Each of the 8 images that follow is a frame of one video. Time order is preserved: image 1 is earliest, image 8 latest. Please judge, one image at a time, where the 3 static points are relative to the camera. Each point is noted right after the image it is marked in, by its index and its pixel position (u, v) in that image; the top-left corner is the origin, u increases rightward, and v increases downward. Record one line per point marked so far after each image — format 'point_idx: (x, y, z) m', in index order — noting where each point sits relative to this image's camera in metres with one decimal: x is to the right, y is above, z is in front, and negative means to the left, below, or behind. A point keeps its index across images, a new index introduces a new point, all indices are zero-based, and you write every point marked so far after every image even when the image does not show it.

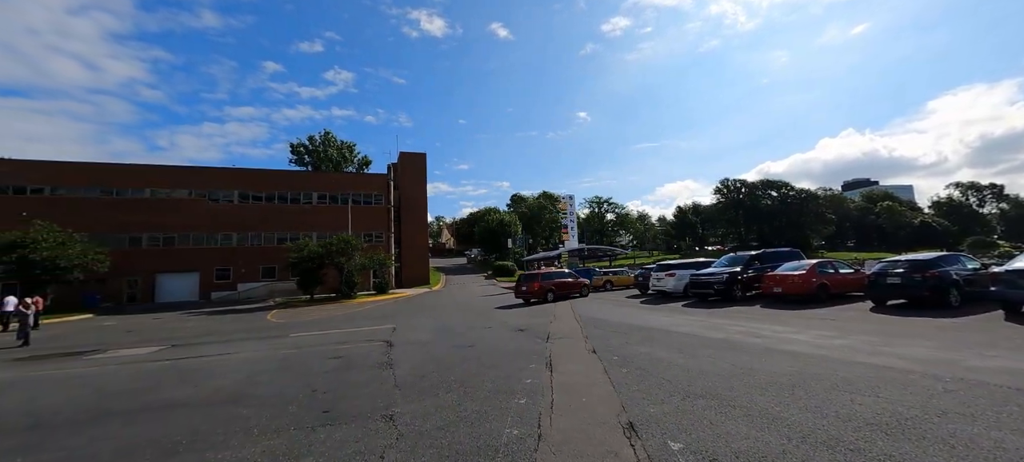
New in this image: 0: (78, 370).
0: (-10.6, -3.4, +9.8) m
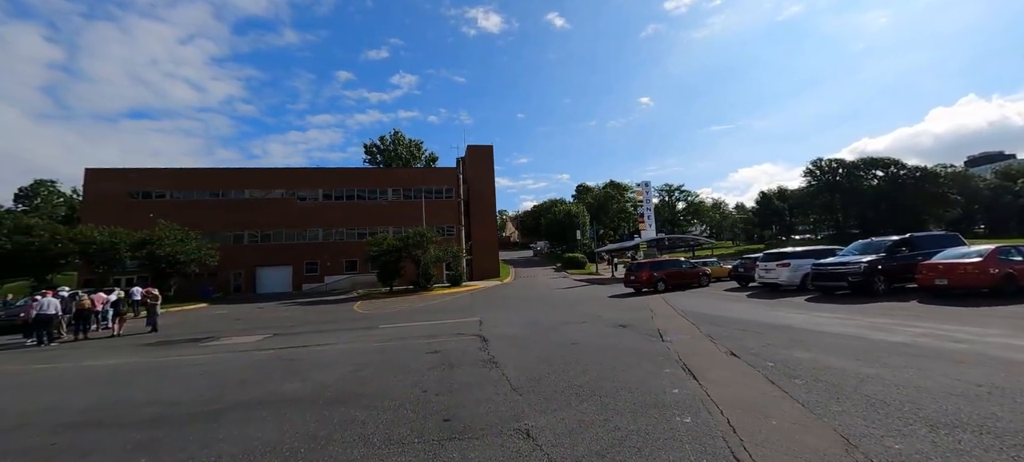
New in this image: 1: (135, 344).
0: (-8.0, -3.2, +10.3) m
1: (-12.8, -3.8, +13.6) m
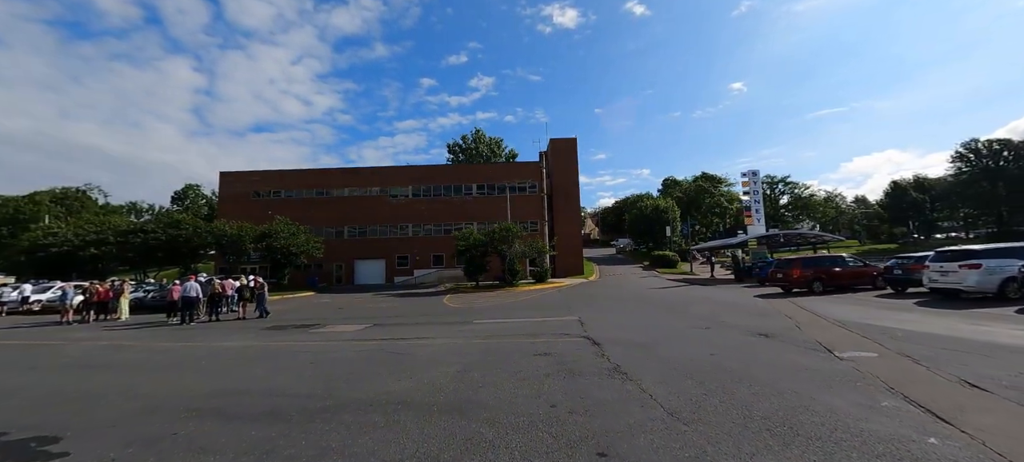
0: (-5.3, -2.9, +10.4) m
1: (-9.3, -3.5, +14.6) m
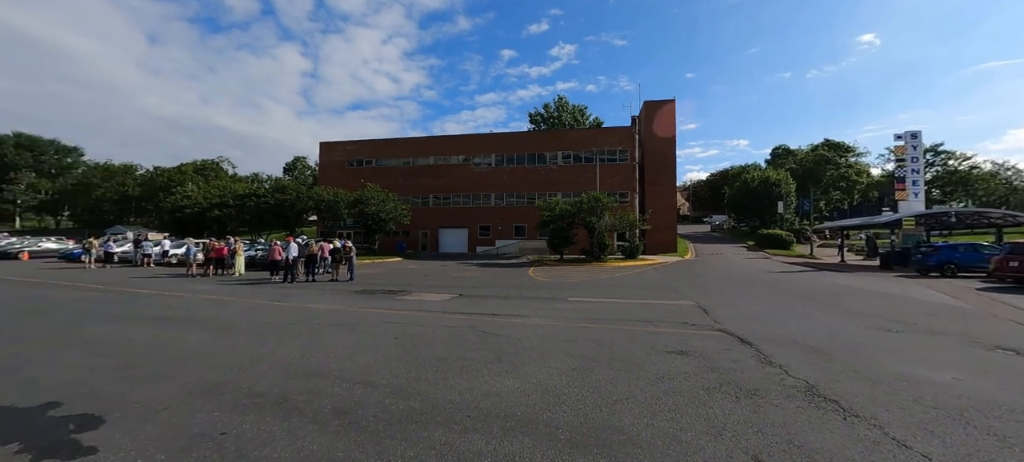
0: (-2.8, -1.9, +9.6) m
1: (-6.0, -2.1, +14.5) m
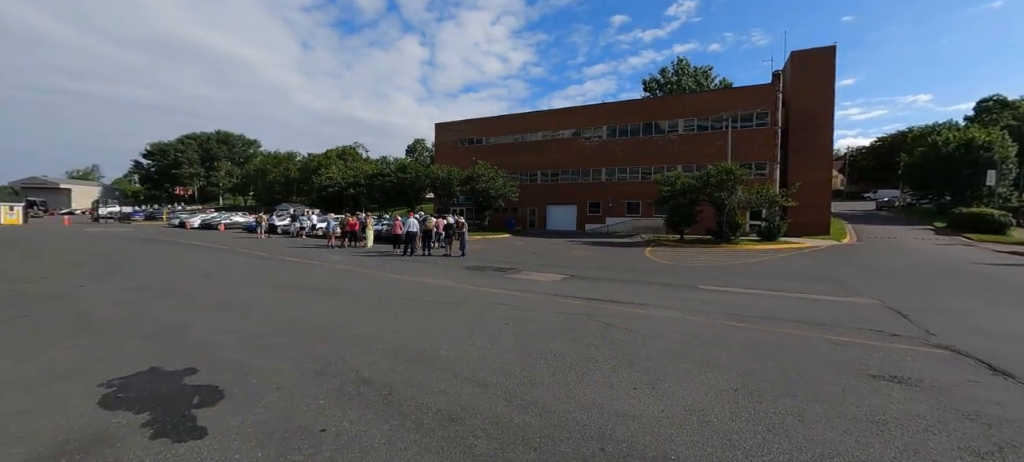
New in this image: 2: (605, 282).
0: (-0.2, -1.4, +9.1) m
1: (-2.0, -1.3, +14.7) m
2: (+2.5, -1.4, +10.8) m
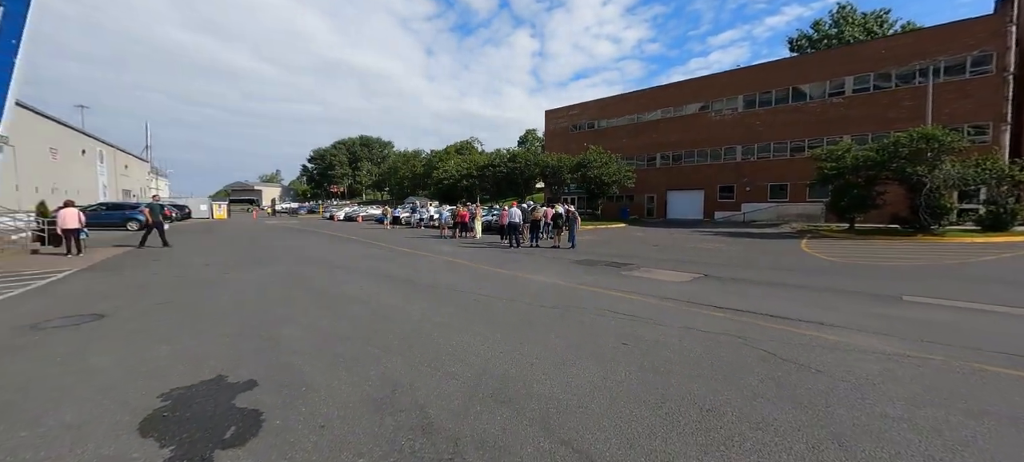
0: (+2.0, -1.2, +7.5) m
1: (+1.8, -0.9, +13.3) m
2: (+5.0, -1.2, +8.4) m
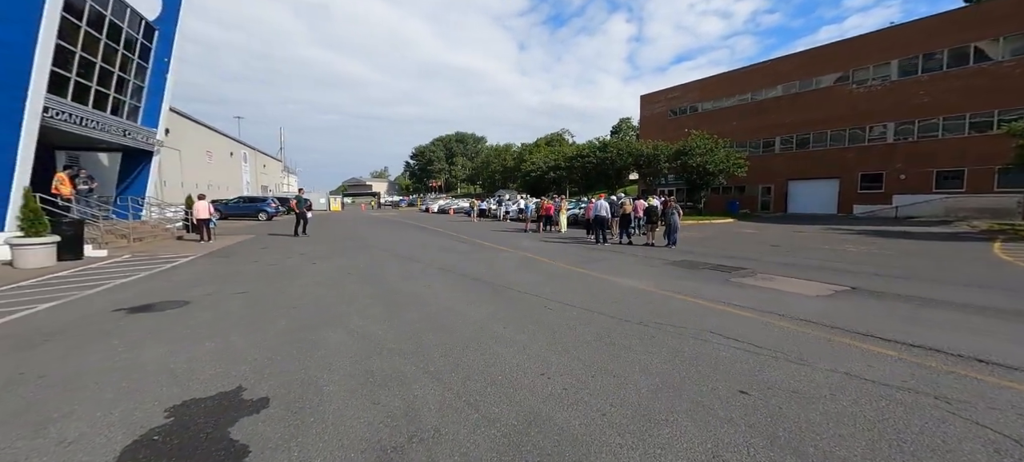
0: (+3.2, -1.2, +5.8) m
1: (+4.3, -0.8, +11.6) m
2: (+6.3, -1.2, +6.1) m
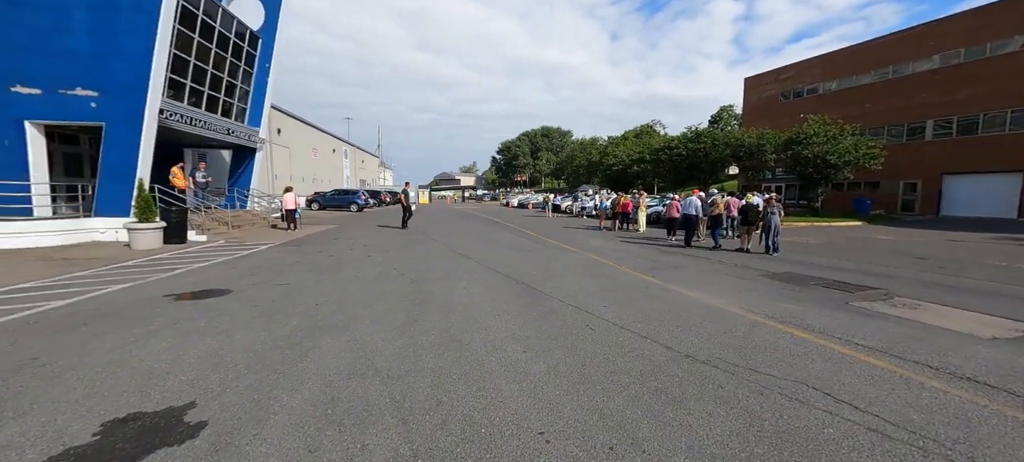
0: (+3.5, -1.3, +4.2) m
1: (+5.8, -0.9, +9.5) m
2: (+6.6, -1.3, +3.7) m
